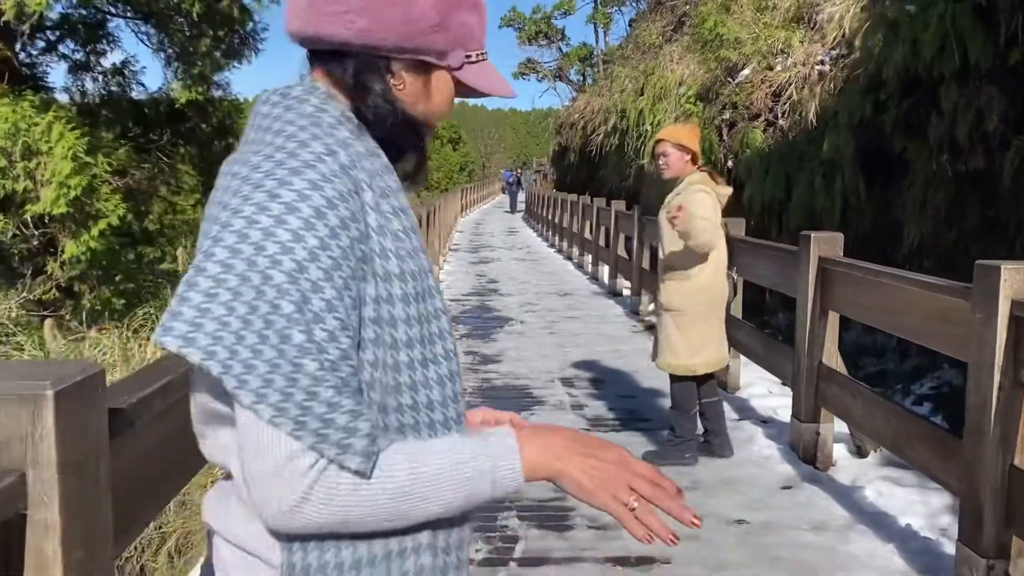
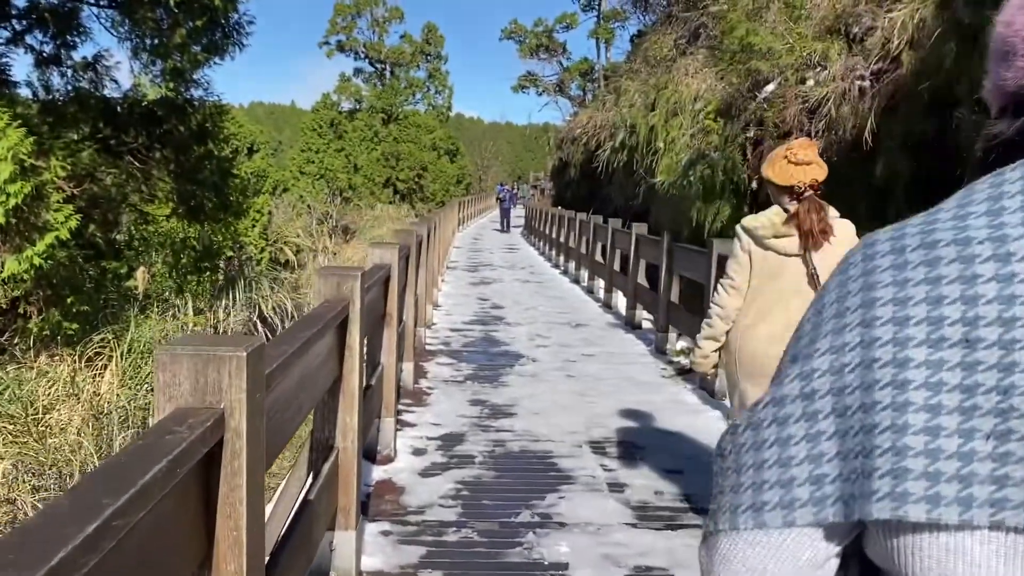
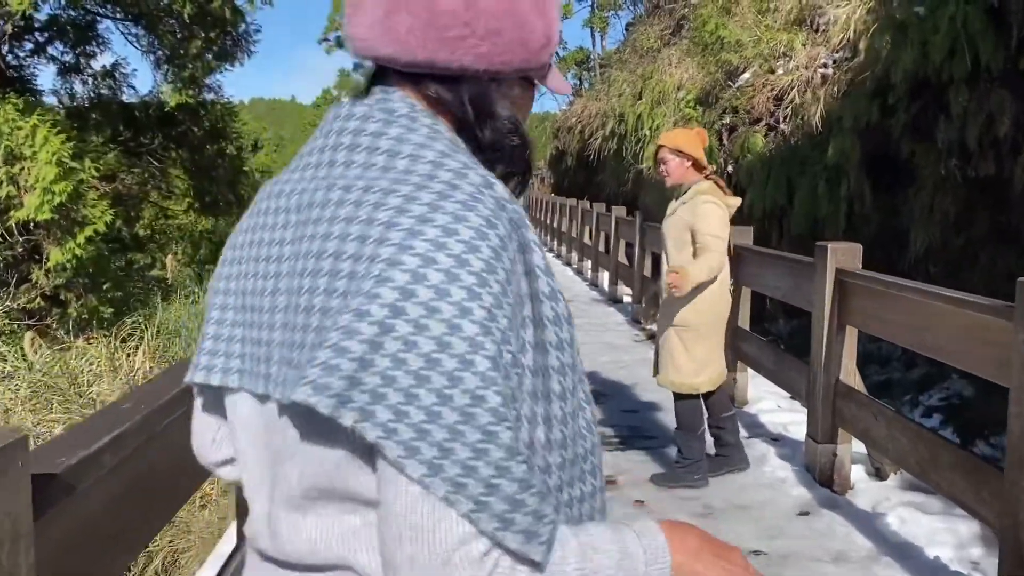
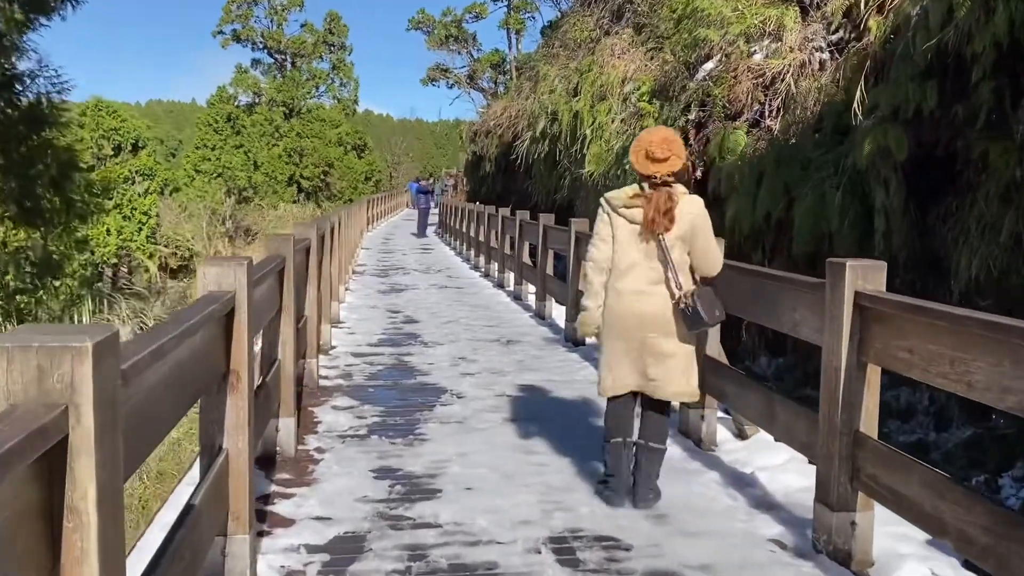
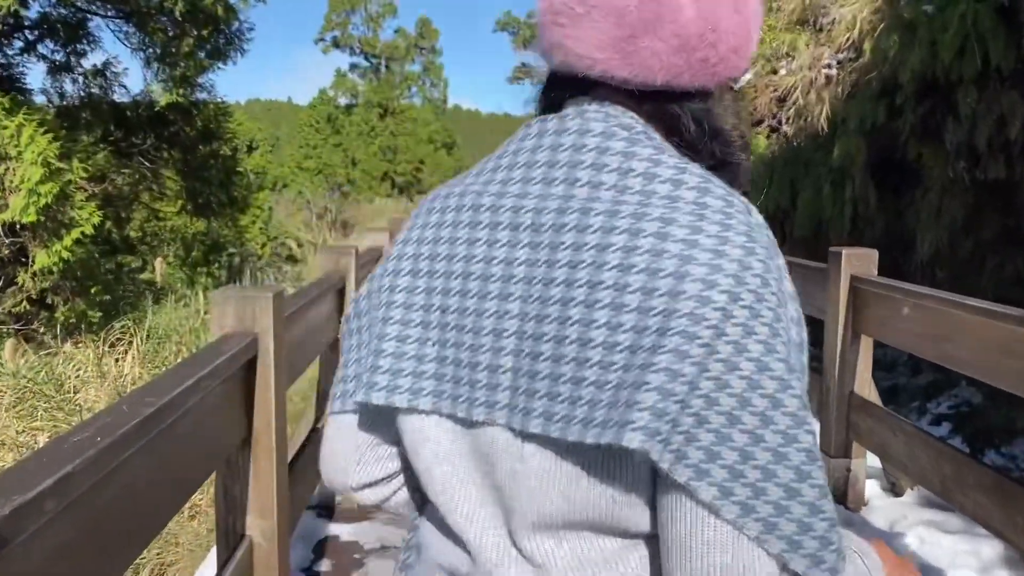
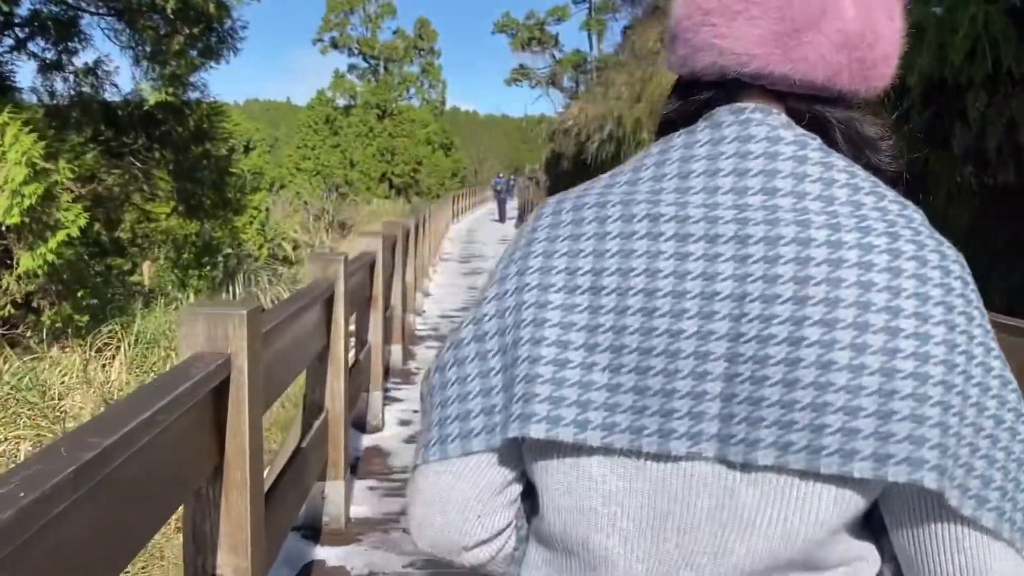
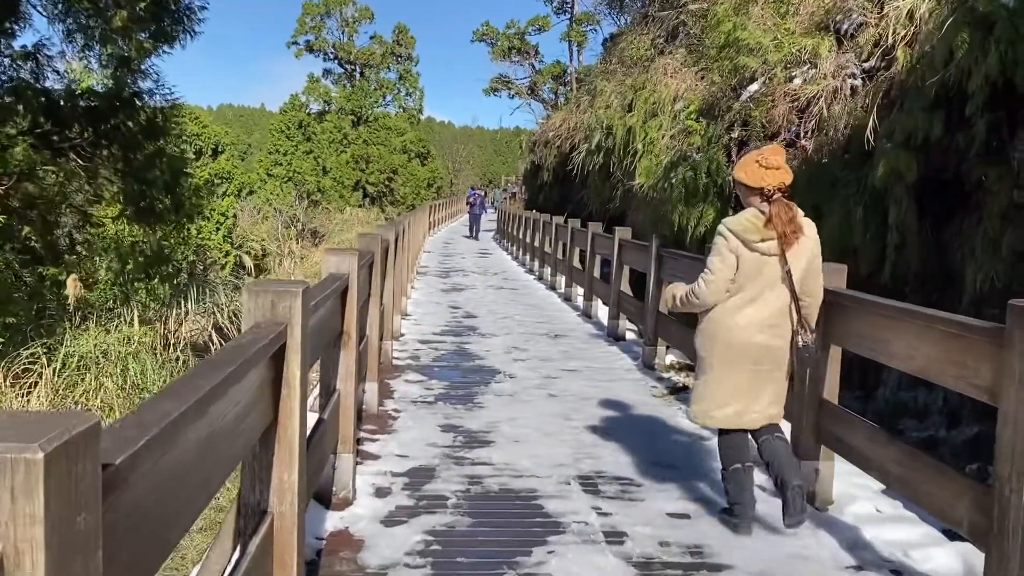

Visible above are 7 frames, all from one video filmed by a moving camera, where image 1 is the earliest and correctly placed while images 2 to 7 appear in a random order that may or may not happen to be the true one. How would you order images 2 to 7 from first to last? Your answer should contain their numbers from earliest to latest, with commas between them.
3, 5, 6, 2, 7, 4
